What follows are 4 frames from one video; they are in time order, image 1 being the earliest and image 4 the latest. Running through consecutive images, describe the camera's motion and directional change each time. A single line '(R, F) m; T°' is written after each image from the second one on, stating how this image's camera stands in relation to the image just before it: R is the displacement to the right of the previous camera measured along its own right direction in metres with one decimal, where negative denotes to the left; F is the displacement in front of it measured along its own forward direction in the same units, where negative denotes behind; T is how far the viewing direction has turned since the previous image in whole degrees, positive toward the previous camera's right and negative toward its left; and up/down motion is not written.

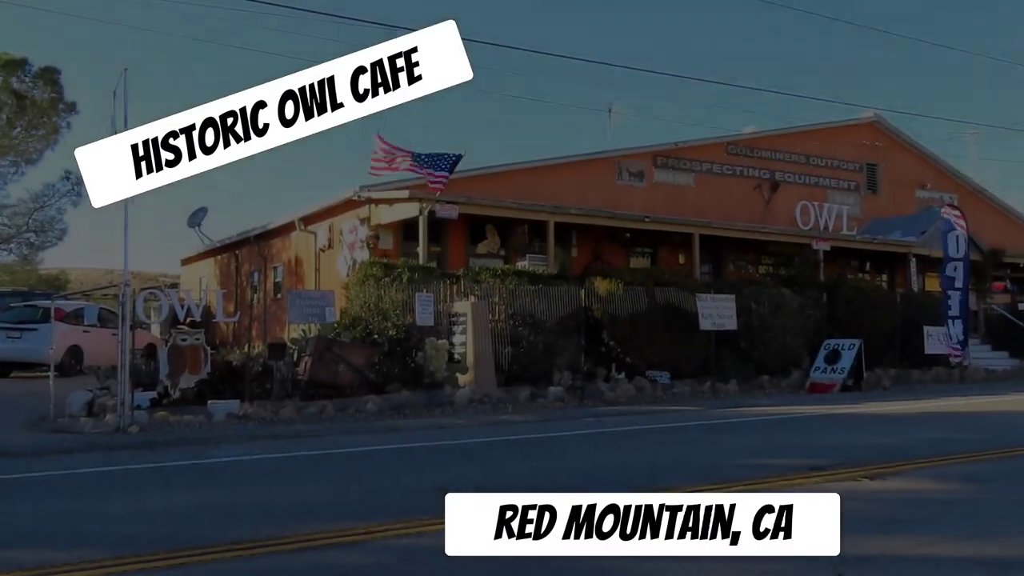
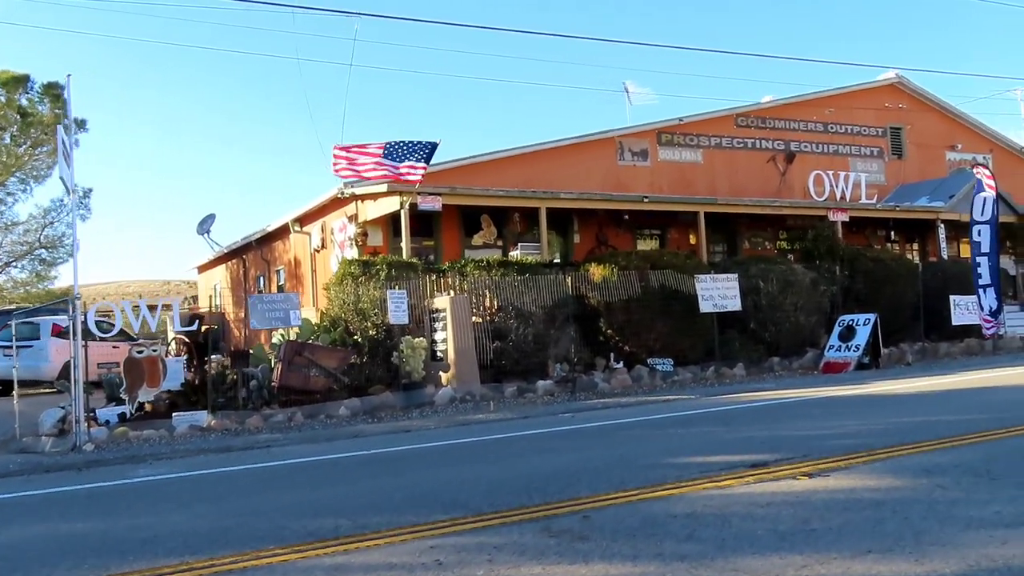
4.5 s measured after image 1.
(+1.3, +0.8) m; -3°
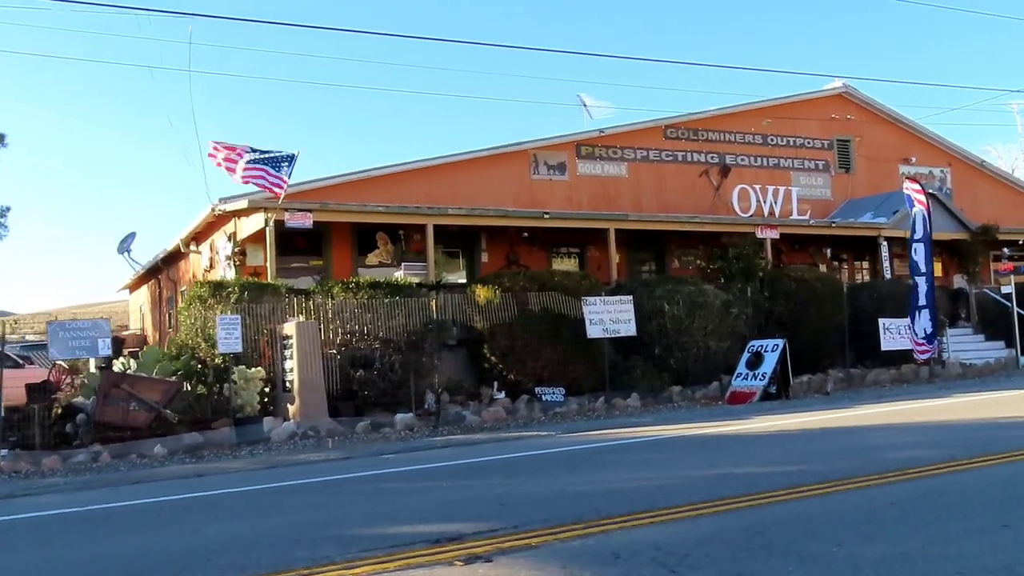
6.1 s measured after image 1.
(+2.5, +1.4) m; -1°
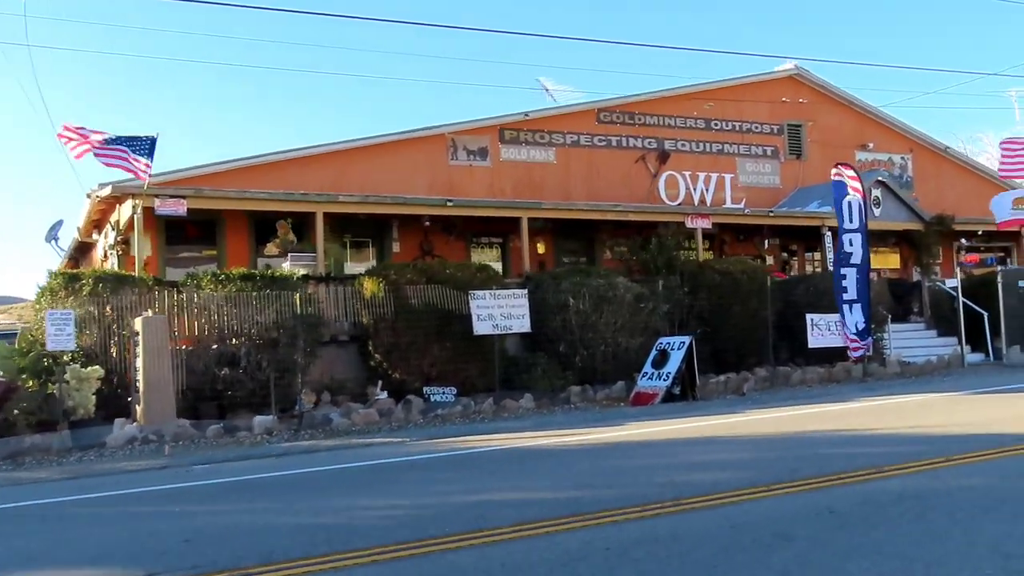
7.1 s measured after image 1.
(+2.1, +1.2) m; -1°
